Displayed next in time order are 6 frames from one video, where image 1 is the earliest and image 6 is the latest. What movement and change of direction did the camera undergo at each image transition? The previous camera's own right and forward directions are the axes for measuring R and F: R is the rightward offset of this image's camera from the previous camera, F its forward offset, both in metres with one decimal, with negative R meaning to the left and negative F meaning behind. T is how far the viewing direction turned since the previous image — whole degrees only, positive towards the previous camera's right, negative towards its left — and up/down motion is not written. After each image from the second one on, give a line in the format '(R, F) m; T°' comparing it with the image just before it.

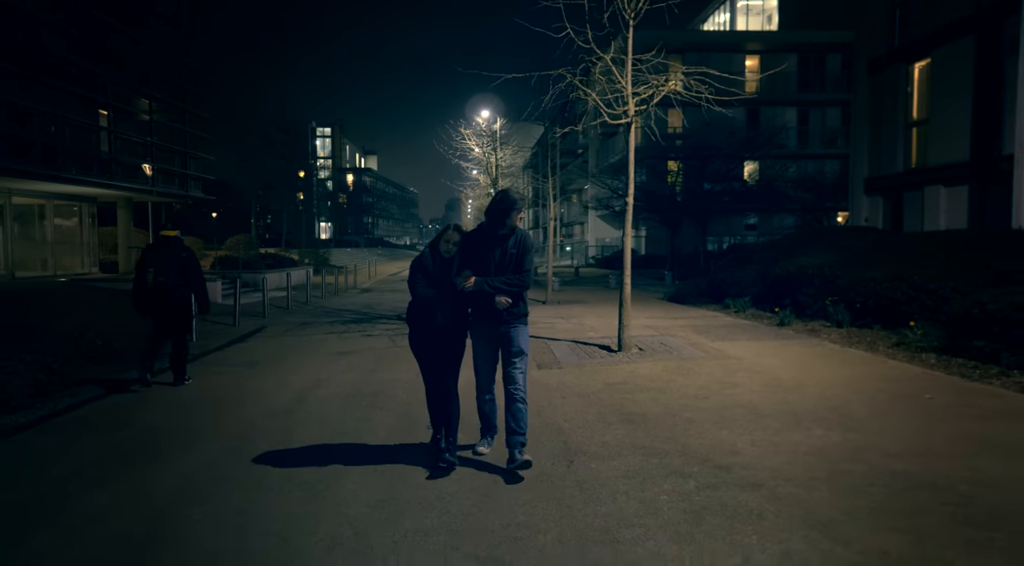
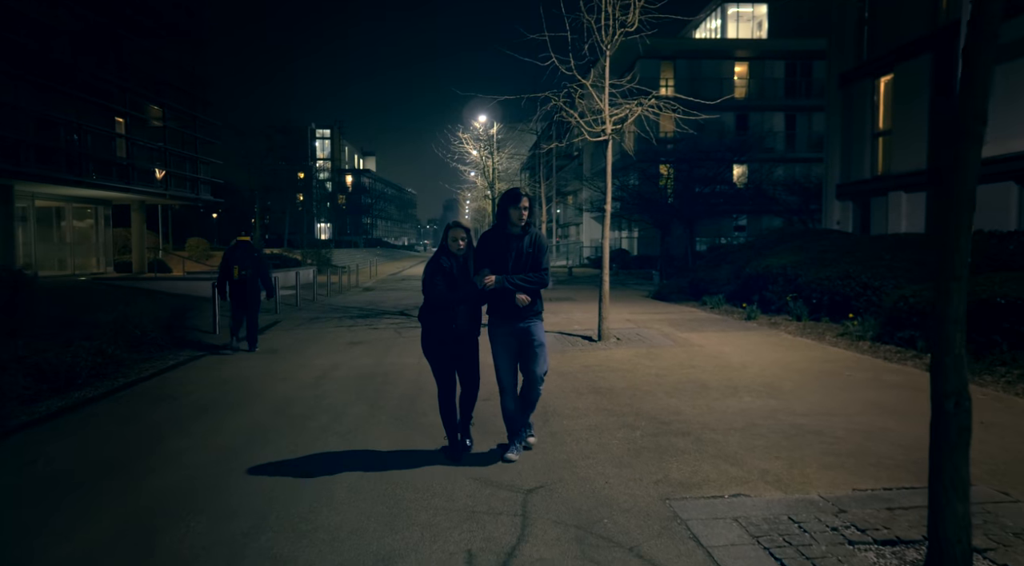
(+0.1, -1.3) m; 0°
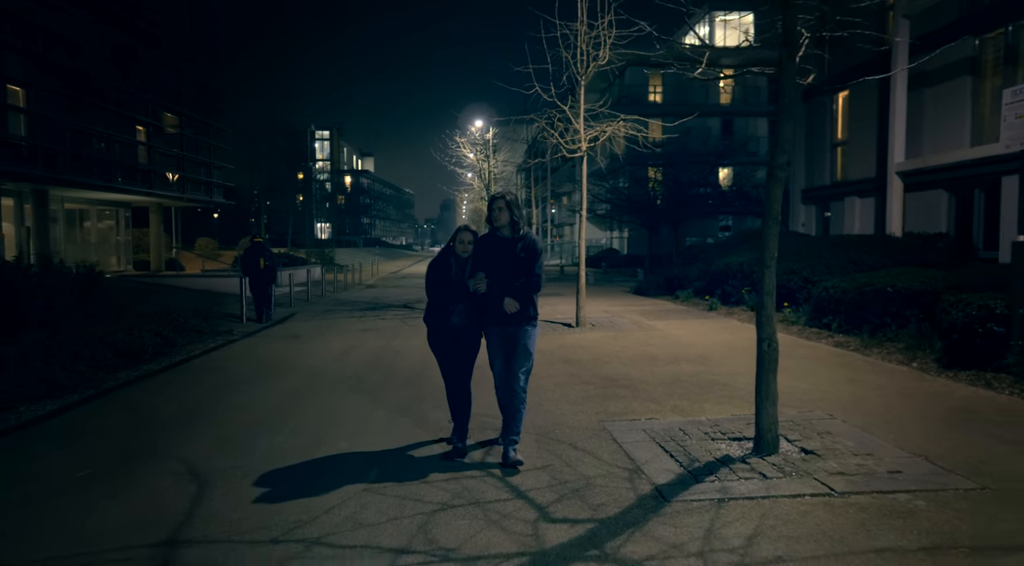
(+0.1, -1.8) m; 0°
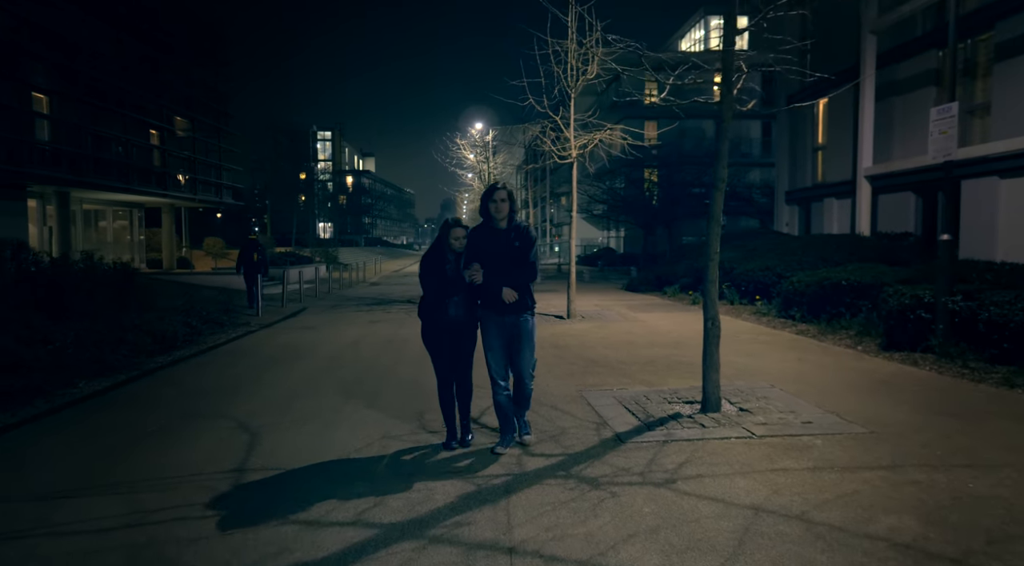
(+0.1, -1.1) m; 0°
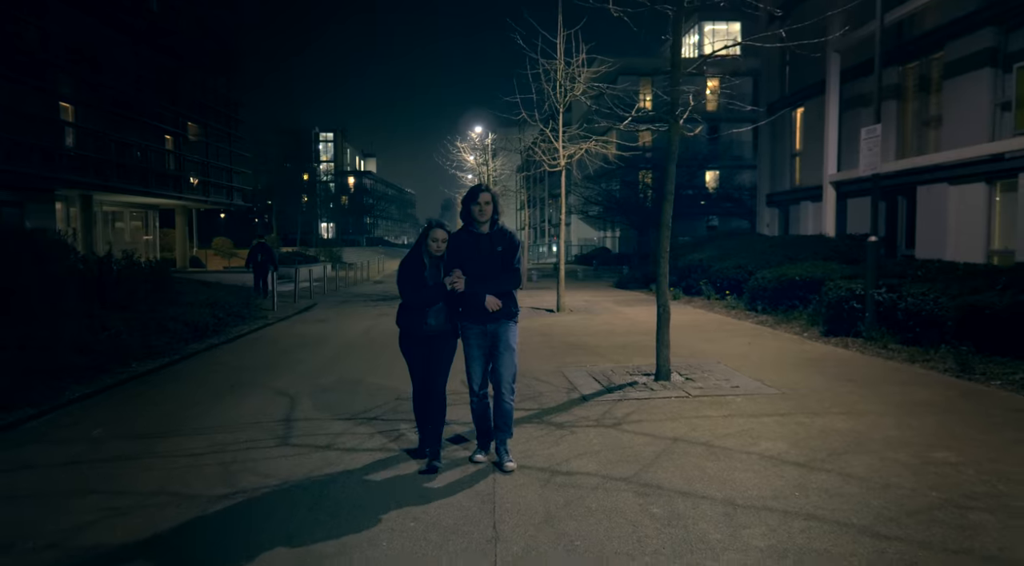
(+0.1, -1.4) m; 0°
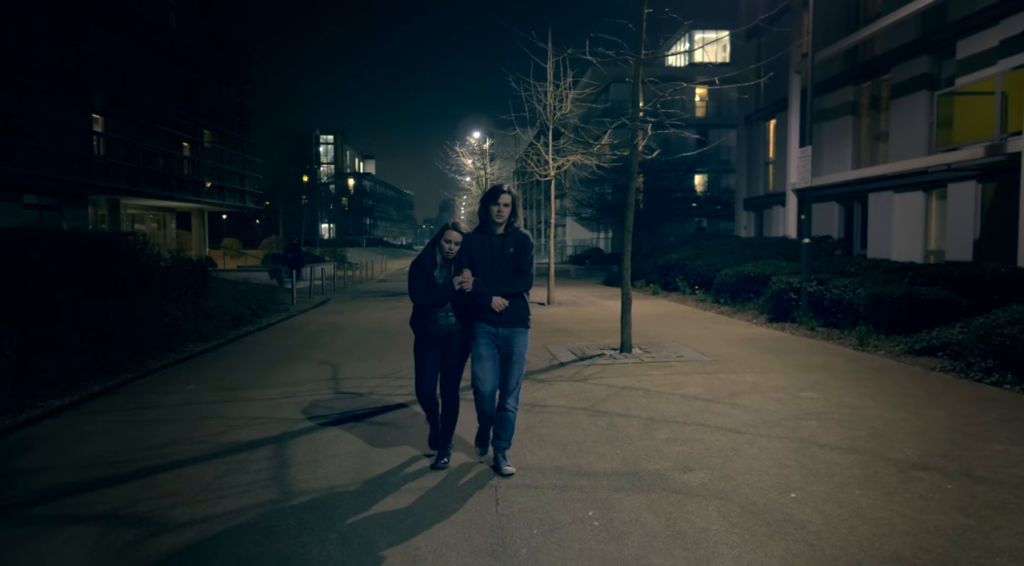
(+0.1, -1.9) m; 0°
